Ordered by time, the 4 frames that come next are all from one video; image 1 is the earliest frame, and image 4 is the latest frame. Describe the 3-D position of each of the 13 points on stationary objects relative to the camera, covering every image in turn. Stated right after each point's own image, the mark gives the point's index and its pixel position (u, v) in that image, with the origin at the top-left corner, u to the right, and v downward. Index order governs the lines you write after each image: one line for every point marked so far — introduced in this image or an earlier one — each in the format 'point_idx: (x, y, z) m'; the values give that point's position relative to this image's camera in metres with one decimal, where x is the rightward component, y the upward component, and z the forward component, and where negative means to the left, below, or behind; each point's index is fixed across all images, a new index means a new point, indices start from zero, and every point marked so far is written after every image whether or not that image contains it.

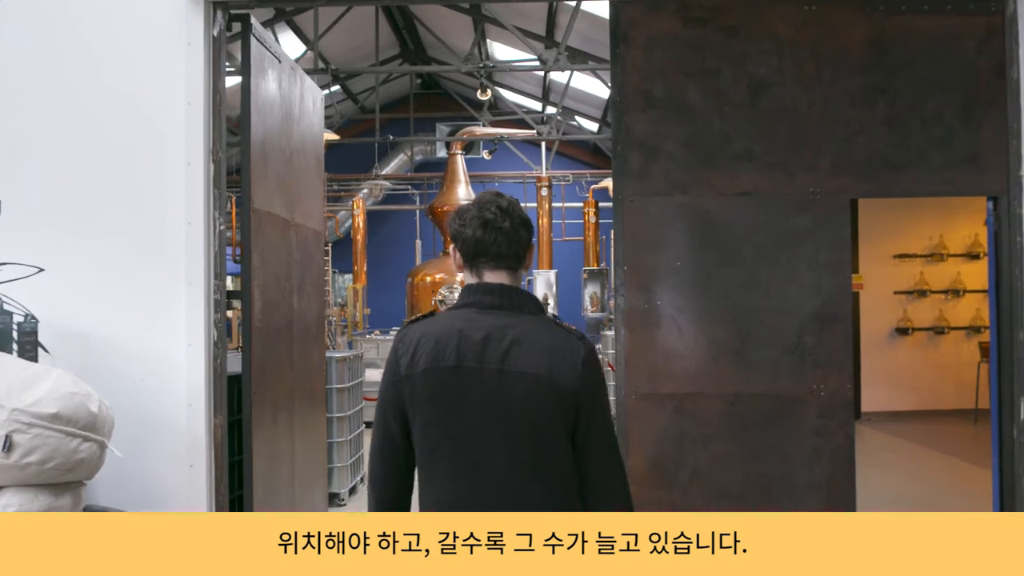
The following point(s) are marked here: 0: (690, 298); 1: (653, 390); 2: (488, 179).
0: (+0.7, 0.0, +4.1) m
1: (+0.5, -0.4, +4.1) m
2: (-0.3, +1.4, +14.1) m
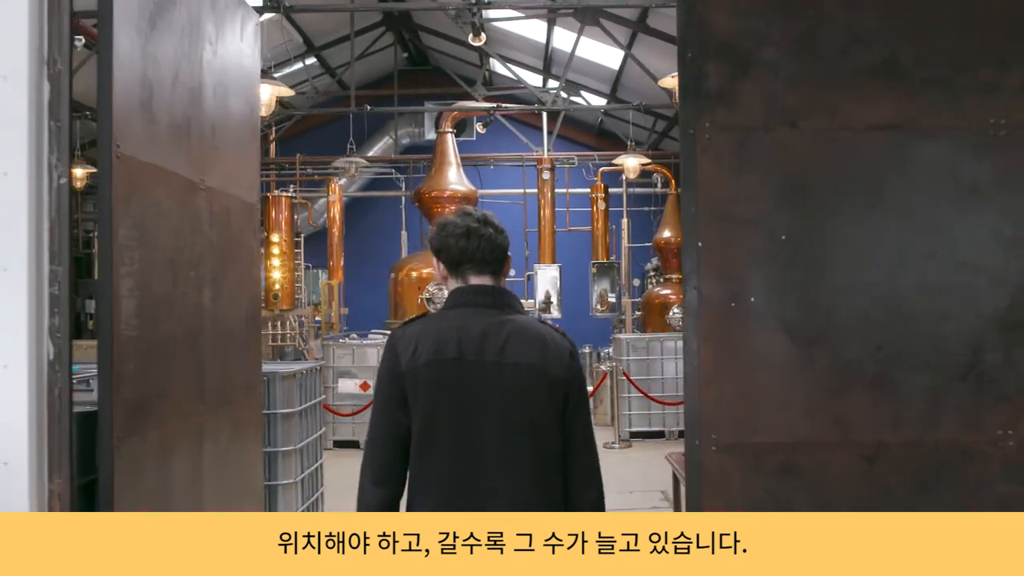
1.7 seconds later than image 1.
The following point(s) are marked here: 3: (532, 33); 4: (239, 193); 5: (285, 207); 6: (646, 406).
0: (+0.7, 0.0, +2.6) m
1: (+0.6, -0.4, +2.6) m
2: (-0.3, +1.5, +12.6) m
3: (+0.2, +2.6, +10.9) m
4: (-1.0, +0.4, +4.1) m
5: (-2.3, +0.7, +10.9) m
6: (+1.1, -1.0, +9.0) m
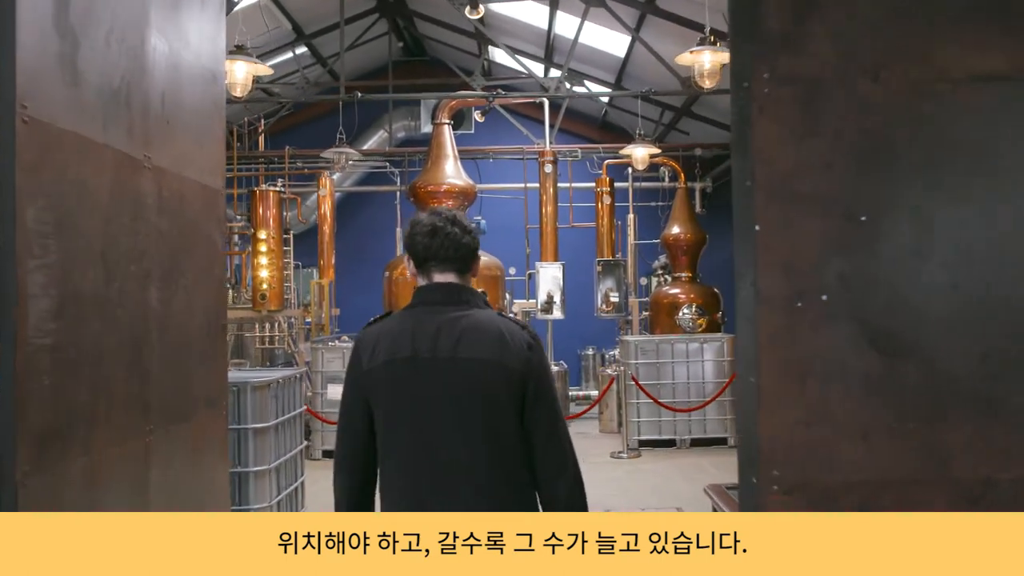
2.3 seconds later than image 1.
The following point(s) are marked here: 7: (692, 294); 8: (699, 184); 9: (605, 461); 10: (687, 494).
0: (+0.7, 0.0, +2.1) m
1: (+0.6, -0.4, +2.1) m
2: (-0.3, +1.5, +12.0) m
3: (+0.2, +2.6, +10.4) m
4: (-1.0, +0.4, +3.5) m
5: (-2.3, +0.7, +10.3) m
6: (+1.1, -1.0, +8.5) m
7: (+1.7, -0.1, +10.0) m
8: (+2.0, +1.1, +11.3) m
9: (+0.7, -1.3, +8.0) m
10: (+1.1, -1.3, +6.8) m
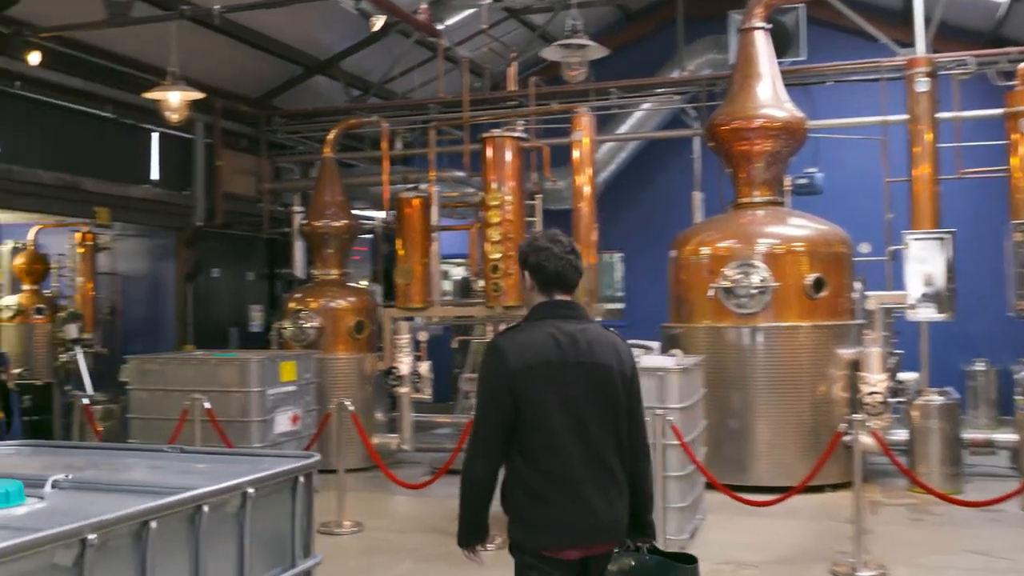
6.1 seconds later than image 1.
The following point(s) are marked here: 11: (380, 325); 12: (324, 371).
0: (+0.4, +0.1, -1.5) m
1: (+0.2, -0.3, -1.4) m
2: (+2.4, +1.6, +8.3) m
3: (+2.4, +2.7, +6.6) m
4: (-0.9, +0.4, +0.5) m
5: (0.0, +0.8, +7.3) m
6: (+2.7, -0.9, +4.5) m
7: (+3.6, 0.0, +5.8) m
8: (+4.3, +1.2, +6.9) m
9: (+2.1, -1.2, +4.2) m
10: (+2.2, -1.2, +2.9) m
11: (-1.0, -0.3, +8.0) m
12: (-1.3, -0.6, +7.5) m
